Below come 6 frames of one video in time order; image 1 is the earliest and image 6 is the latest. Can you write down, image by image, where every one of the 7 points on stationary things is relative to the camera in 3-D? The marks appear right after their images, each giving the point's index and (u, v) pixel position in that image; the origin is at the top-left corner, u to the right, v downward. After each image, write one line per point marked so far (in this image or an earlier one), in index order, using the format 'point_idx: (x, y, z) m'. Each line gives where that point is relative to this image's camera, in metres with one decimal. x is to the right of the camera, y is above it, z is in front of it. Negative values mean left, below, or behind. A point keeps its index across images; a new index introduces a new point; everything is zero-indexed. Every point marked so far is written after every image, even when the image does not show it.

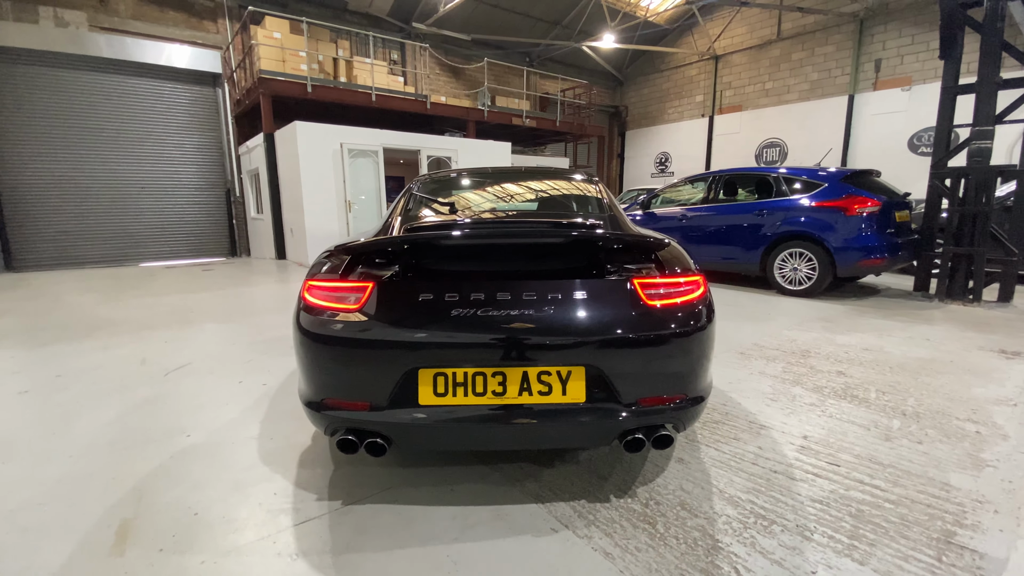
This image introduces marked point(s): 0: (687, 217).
0: (+2.0, +0.8, +5.6) m
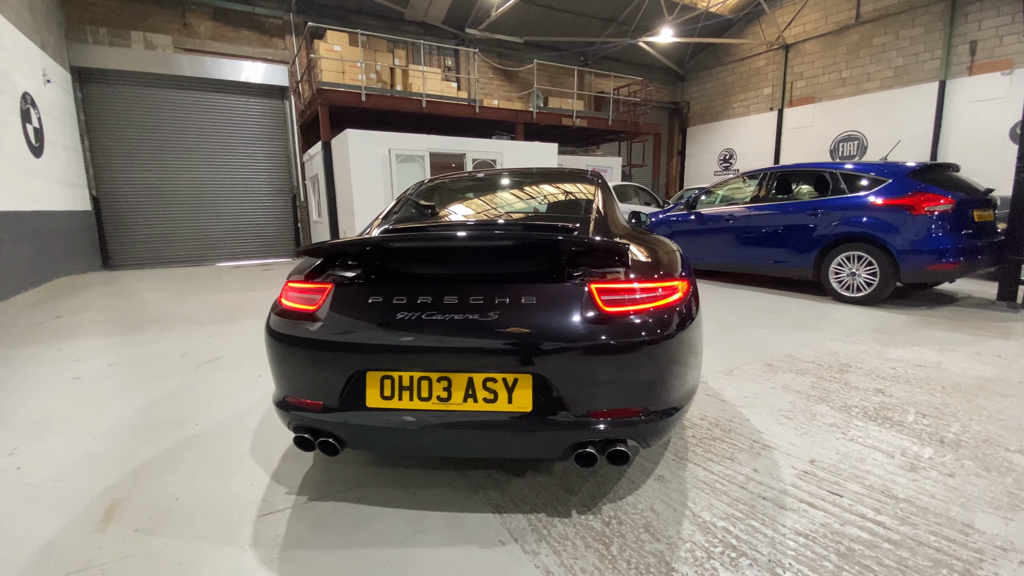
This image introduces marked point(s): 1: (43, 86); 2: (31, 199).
0: (+2.4, +0.8, +5.2) m
1: (-6.8, +2.9, +6.8) m
2: (-6.1, +1.1, +6.1) m
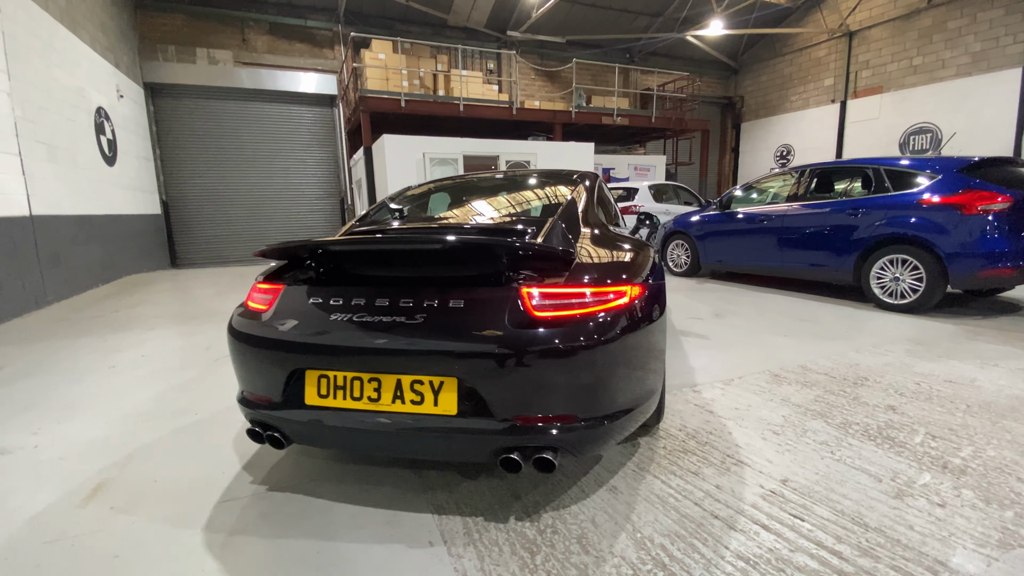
0: (+2.7, +0.7, +4.9) m
1: (-6.3, +3.0, +7.5) m
2: (-5.8, +1.2, +6.7) m
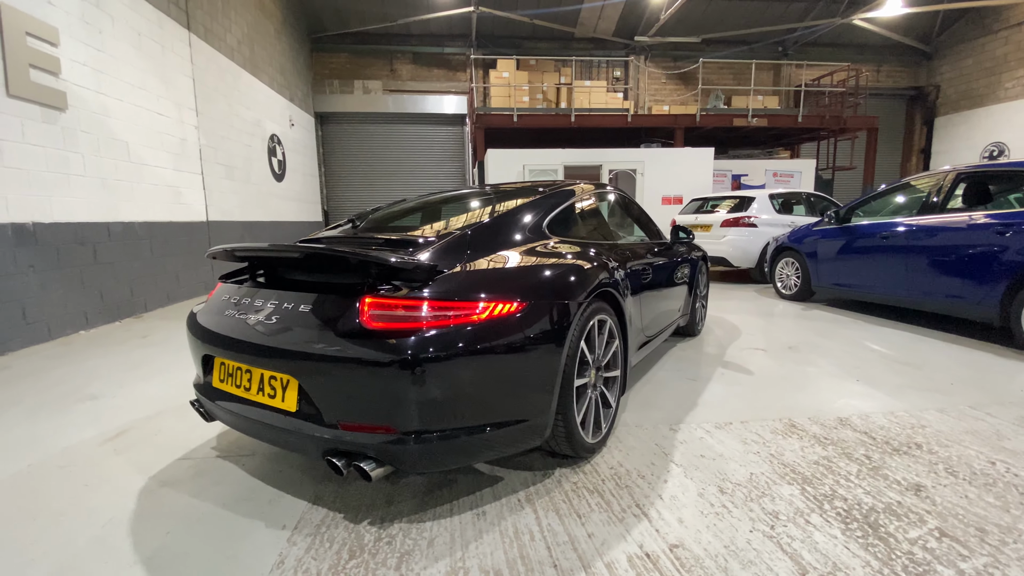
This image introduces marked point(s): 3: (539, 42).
0: (+3.2, +0.5, +4.0) m
1: (-4.4, +3.1, +9.2) m
2: (-4.2, +1.3, +8.3) m
3: (+0.6, +5.9, +11.4) m
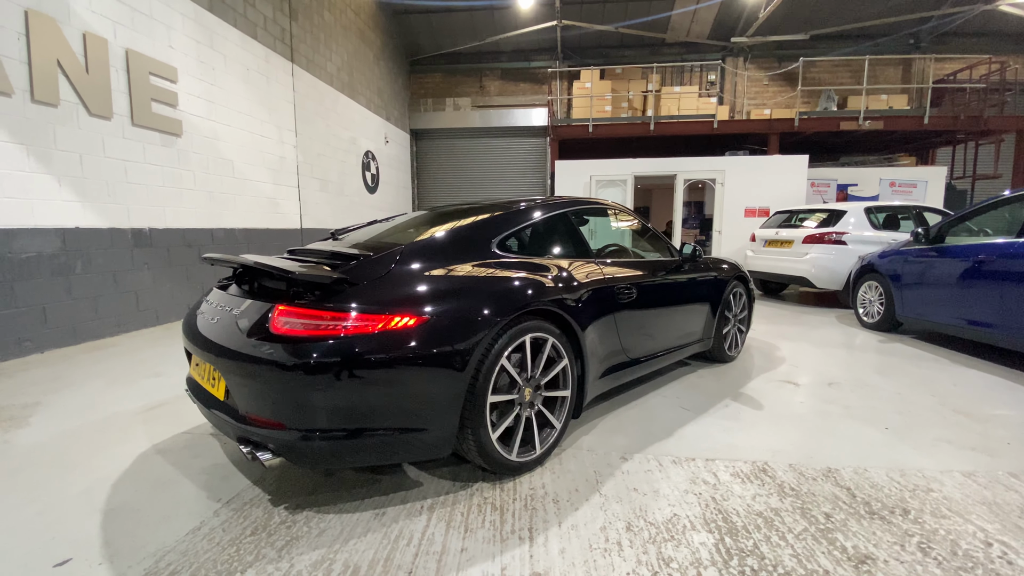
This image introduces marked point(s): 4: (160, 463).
0: (+3.4, +0.2, +3.3) m
1: (-2.8, +3.1, +10.1) m
2: (-2.9, +1.3, +9.1) m
3: (+2.7, +5.6, +11.2) m
4: (-1.5, -0.7, +2.0) m
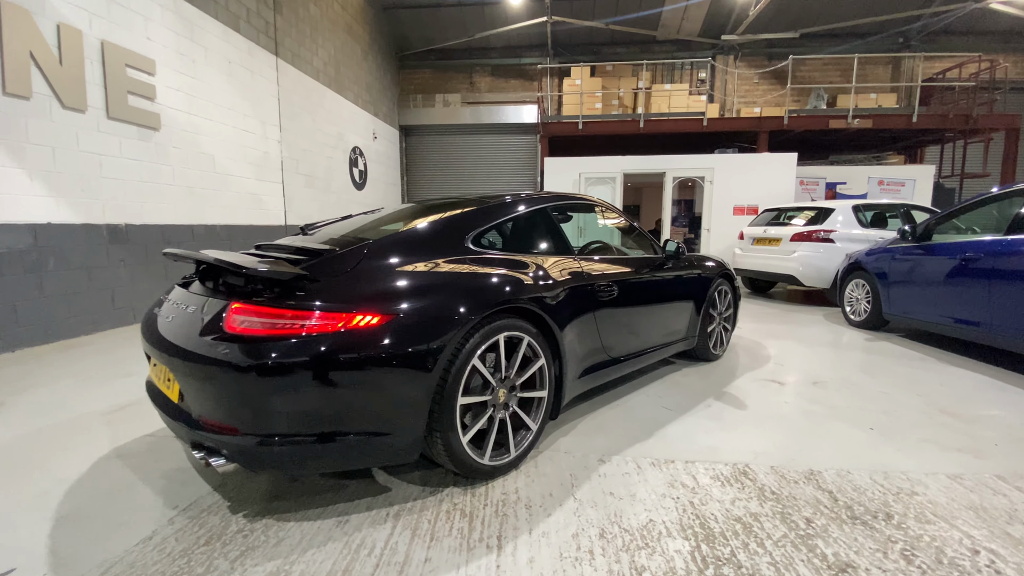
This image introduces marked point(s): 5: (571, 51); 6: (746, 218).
0: (+3.3, +0.2, +3.3) m
1: (-3.0, +3.1, +10.0) m
2: (-3.1, +1.3, +9.0) m
3: (+2.5, +5.7, +11.2) m
4: (-1.6, -0.7, +1.9) m
5: (+1.4, +5.6, +11.3) m
6: (+3.8, +1.1, +7.8) m
